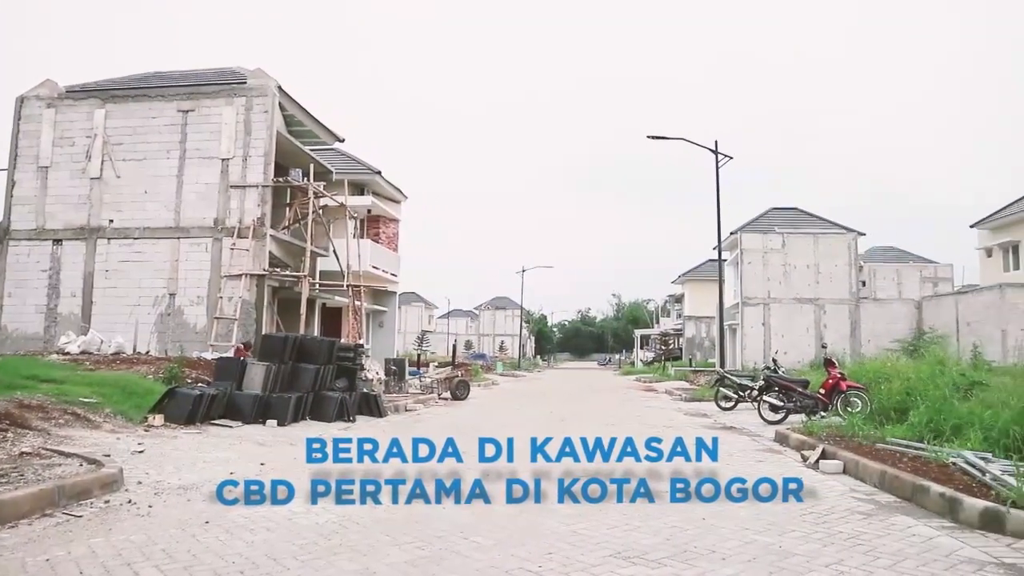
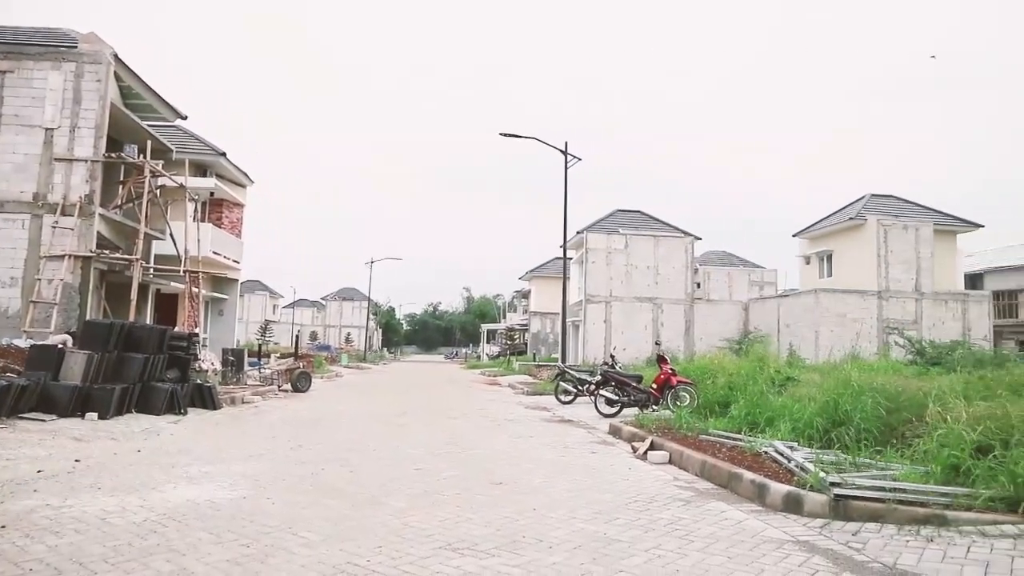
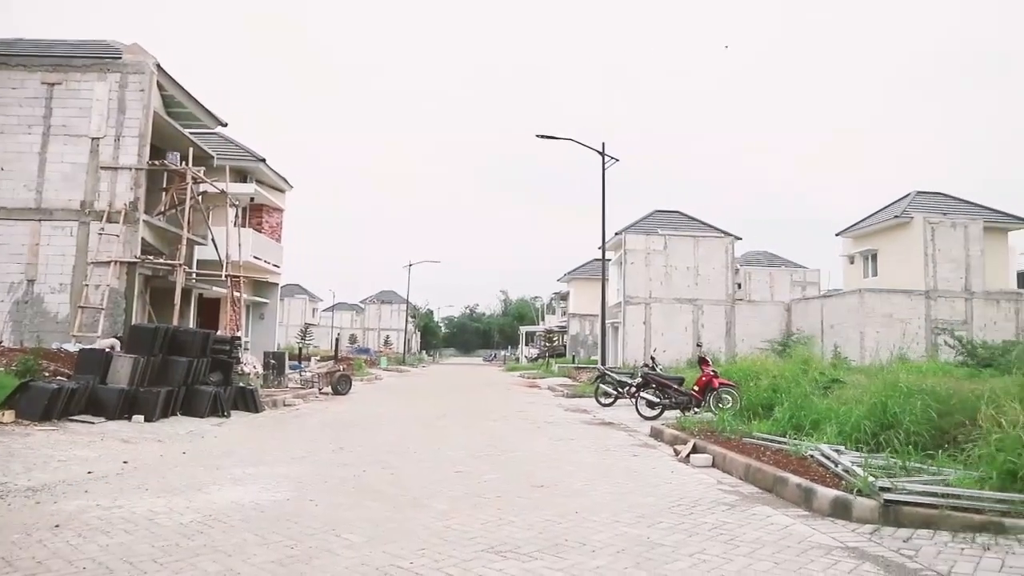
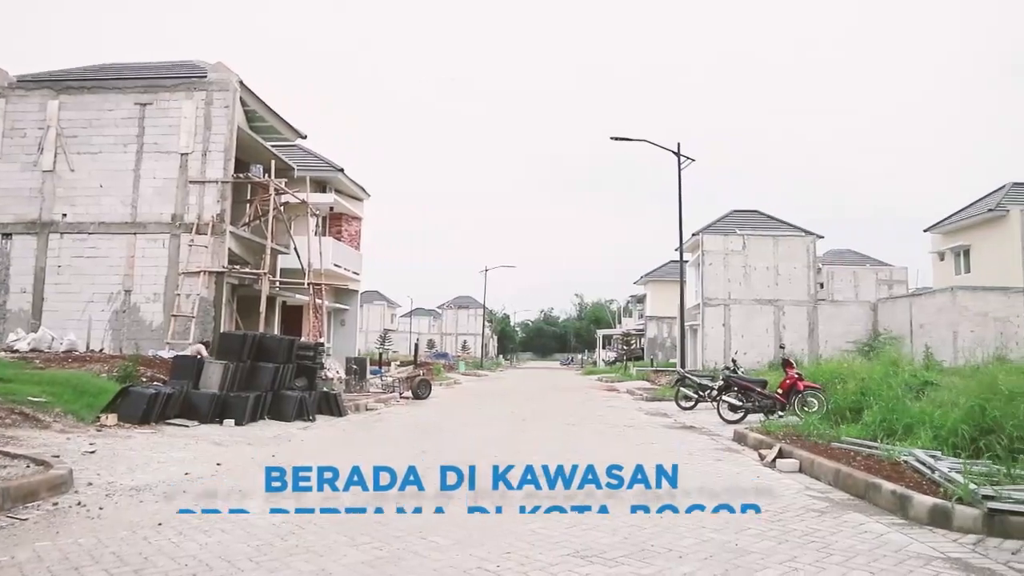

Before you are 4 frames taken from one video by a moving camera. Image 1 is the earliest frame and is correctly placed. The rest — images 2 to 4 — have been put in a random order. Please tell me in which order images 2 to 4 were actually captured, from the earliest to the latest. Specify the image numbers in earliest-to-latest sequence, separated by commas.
4, 3, 2
